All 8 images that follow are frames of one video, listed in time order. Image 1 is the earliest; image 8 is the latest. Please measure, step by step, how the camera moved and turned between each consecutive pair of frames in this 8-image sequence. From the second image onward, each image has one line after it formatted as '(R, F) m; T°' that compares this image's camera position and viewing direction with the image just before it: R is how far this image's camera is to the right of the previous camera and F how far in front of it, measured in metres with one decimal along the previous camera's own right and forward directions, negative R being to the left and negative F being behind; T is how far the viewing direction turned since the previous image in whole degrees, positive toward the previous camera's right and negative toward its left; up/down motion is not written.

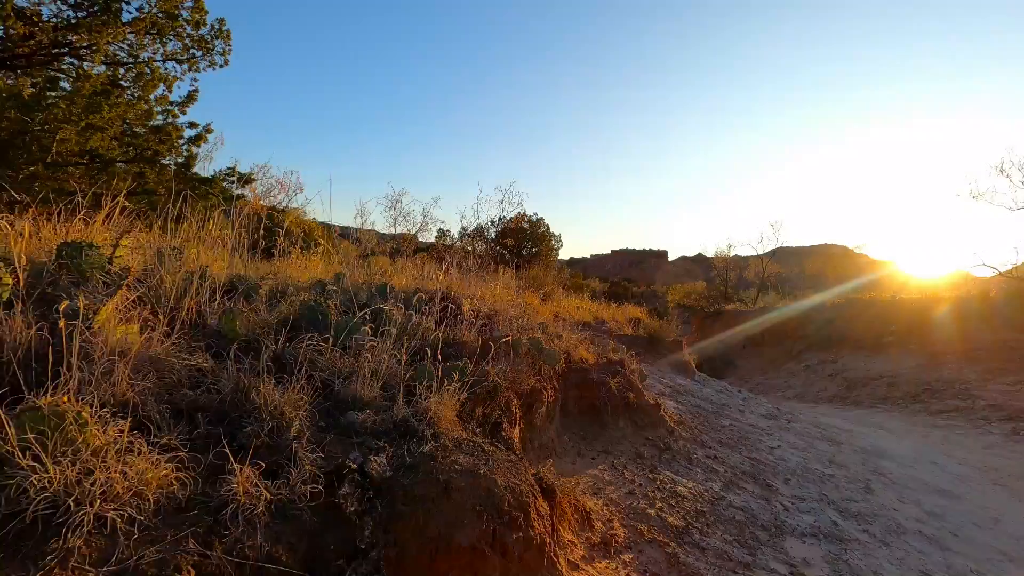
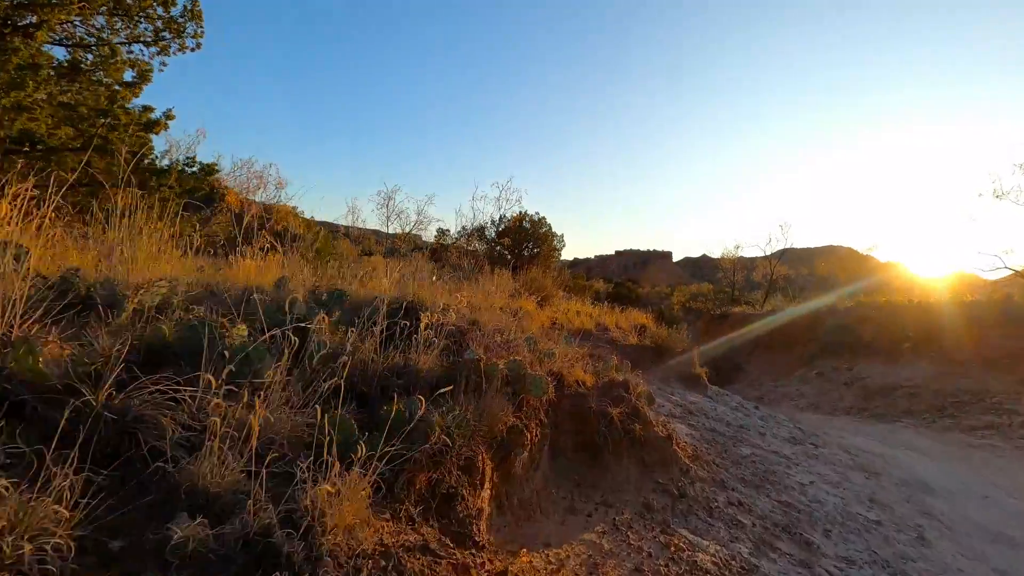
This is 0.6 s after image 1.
(+0.2, +1.0) m; 0°
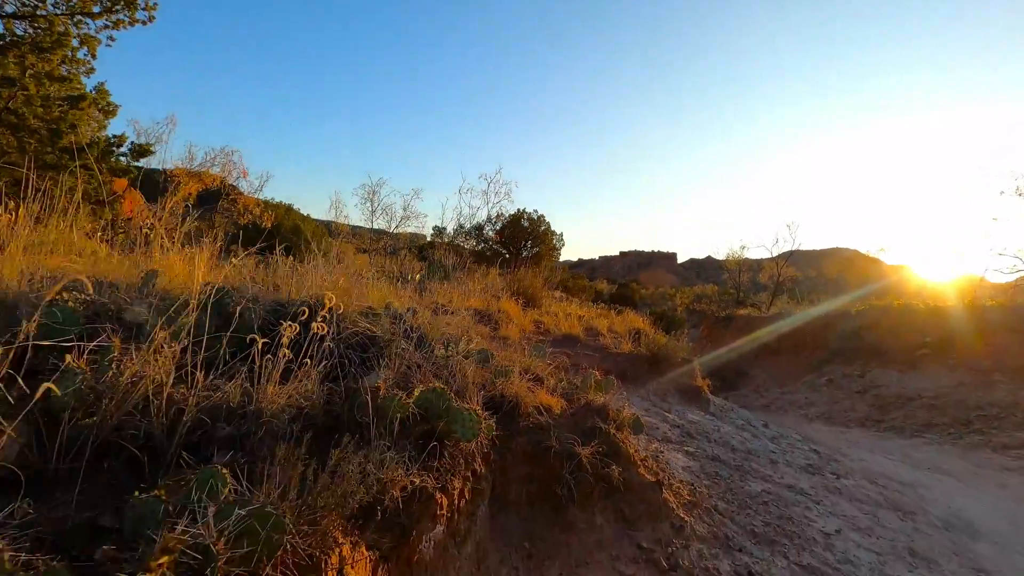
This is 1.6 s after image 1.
(+0.4, +1.1) m; 0°
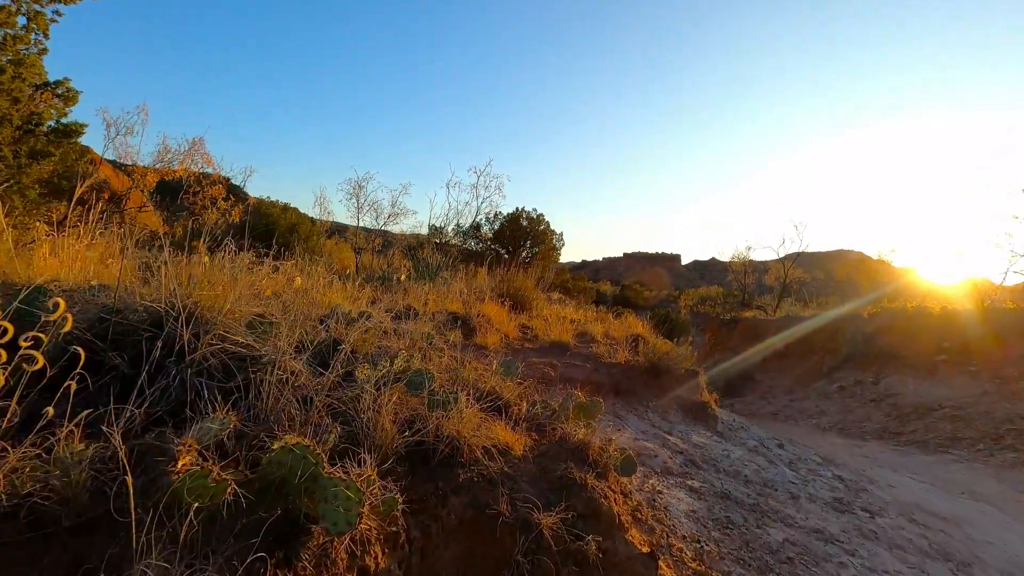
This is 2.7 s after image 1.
(+0.3, +1.0) m; 0°
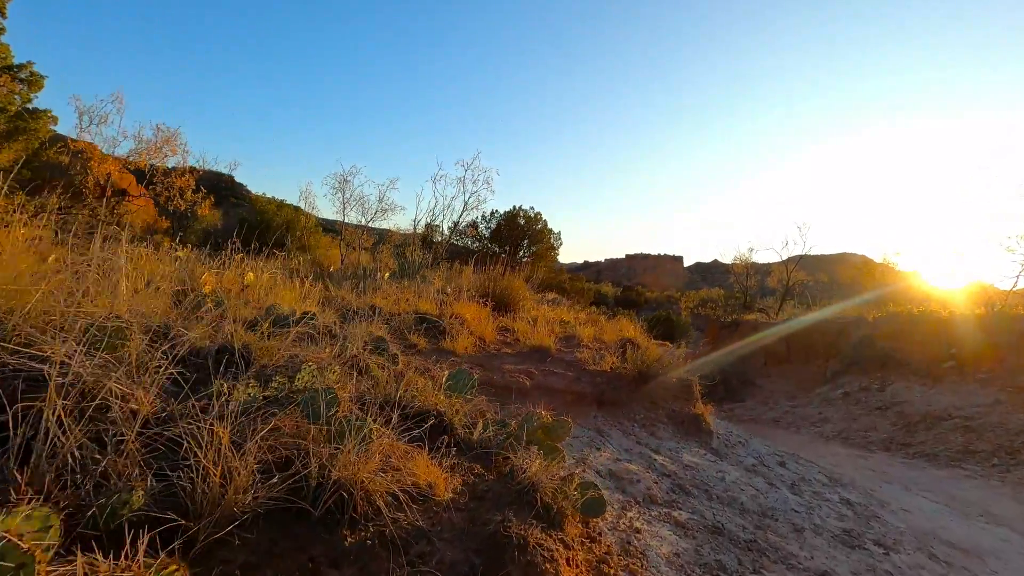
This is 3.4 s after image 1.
(+0.3, +0.7) m; 0°
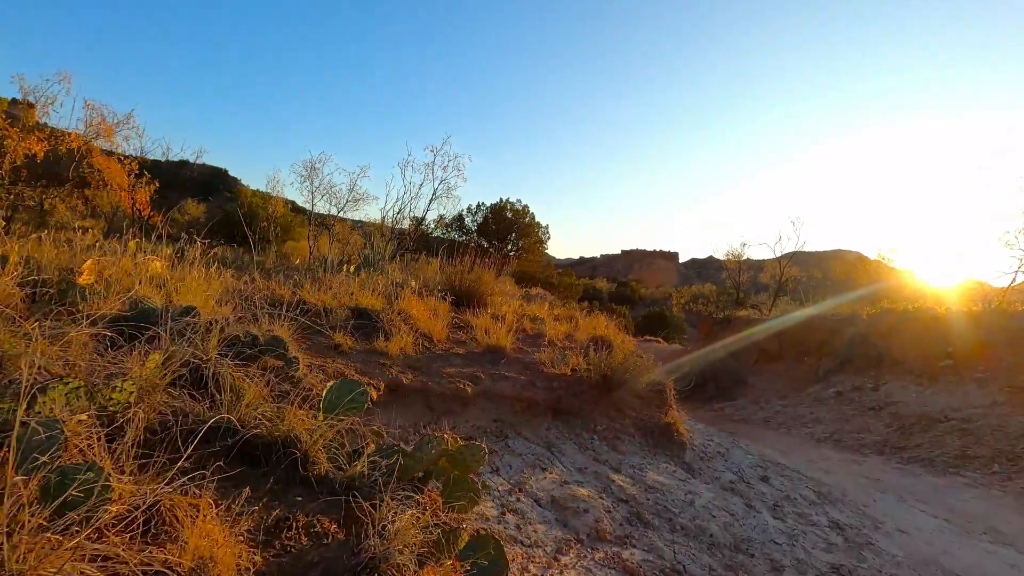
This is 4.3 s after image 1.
(+0.5, +0.8) m; 0°
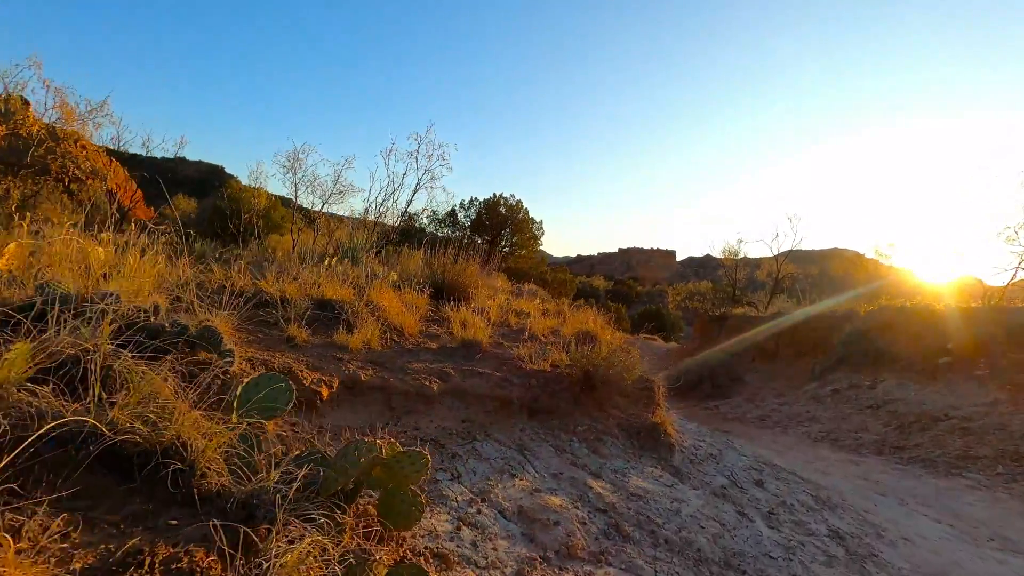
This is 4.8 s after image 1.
(+0.2, +0.4) m; 0°
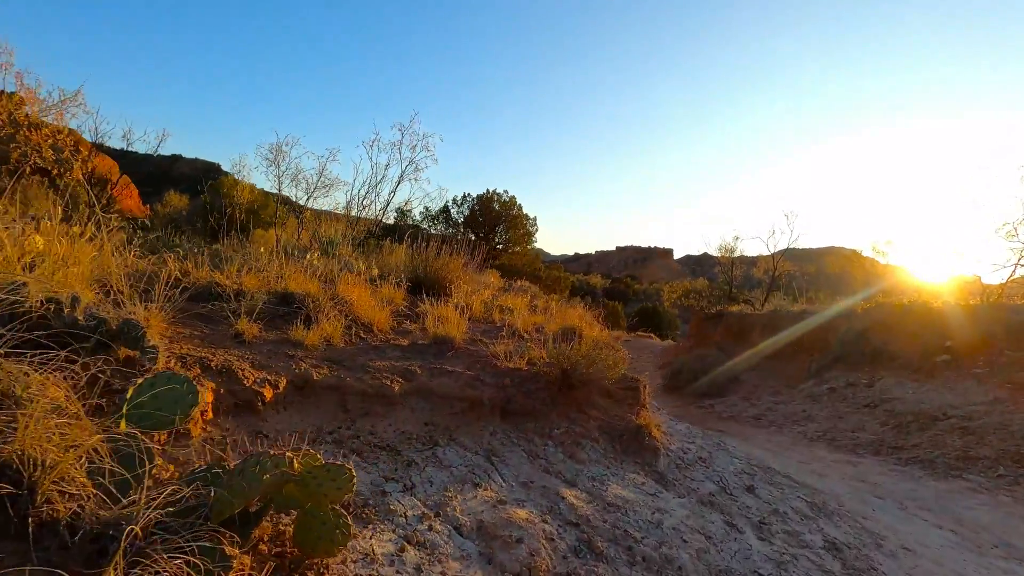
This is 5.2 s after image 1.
(+0.2, +0.4) m; 0°
